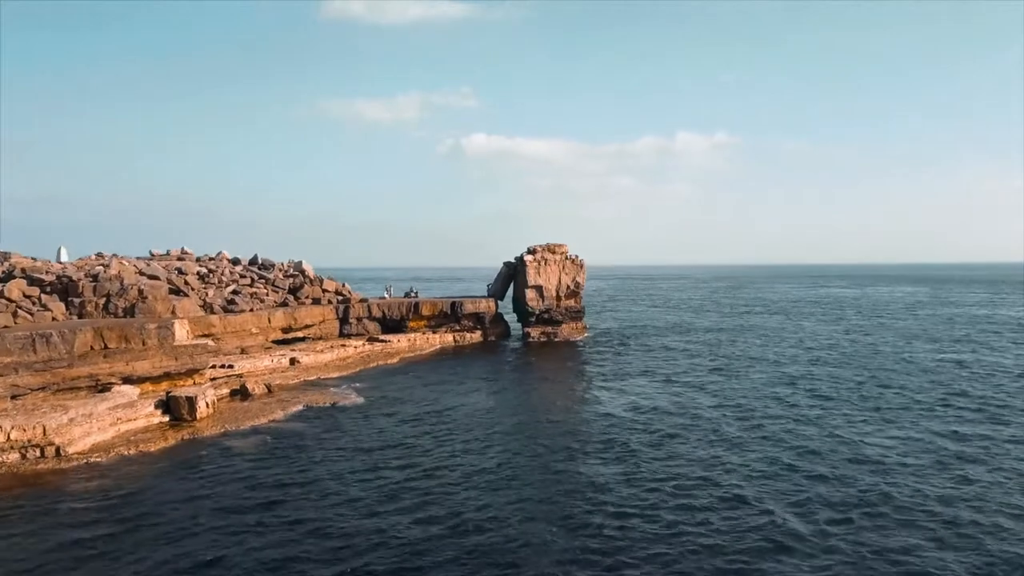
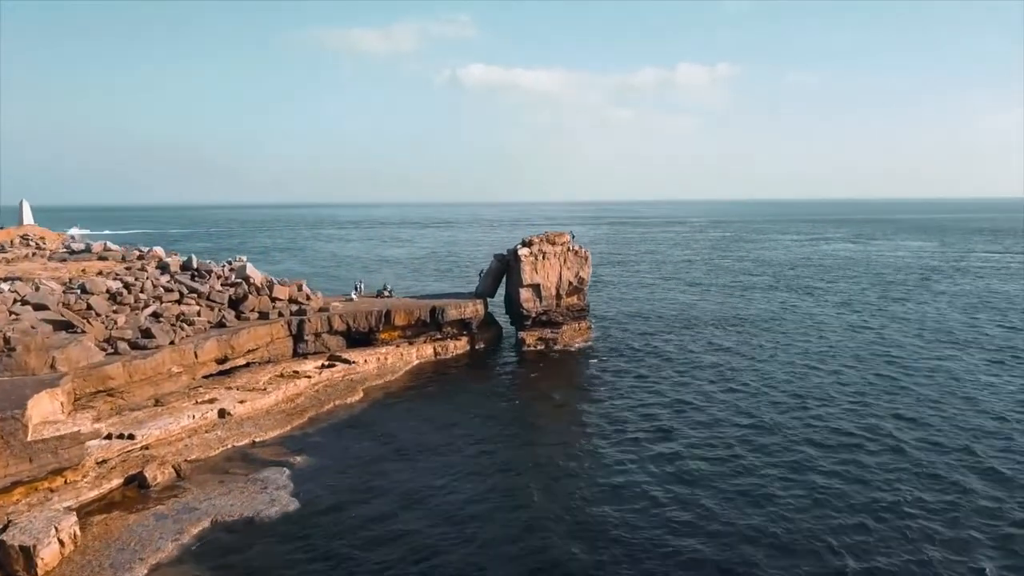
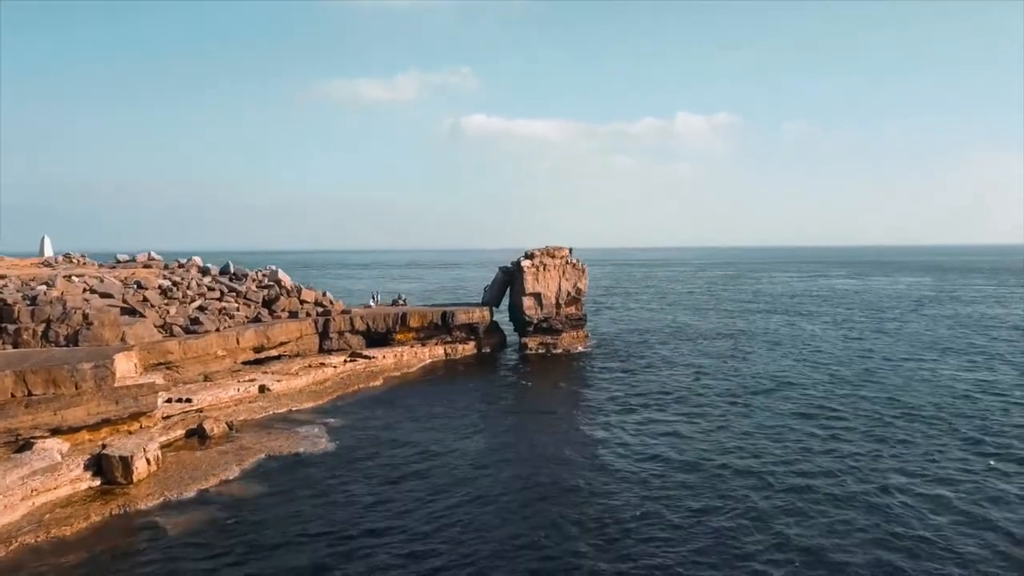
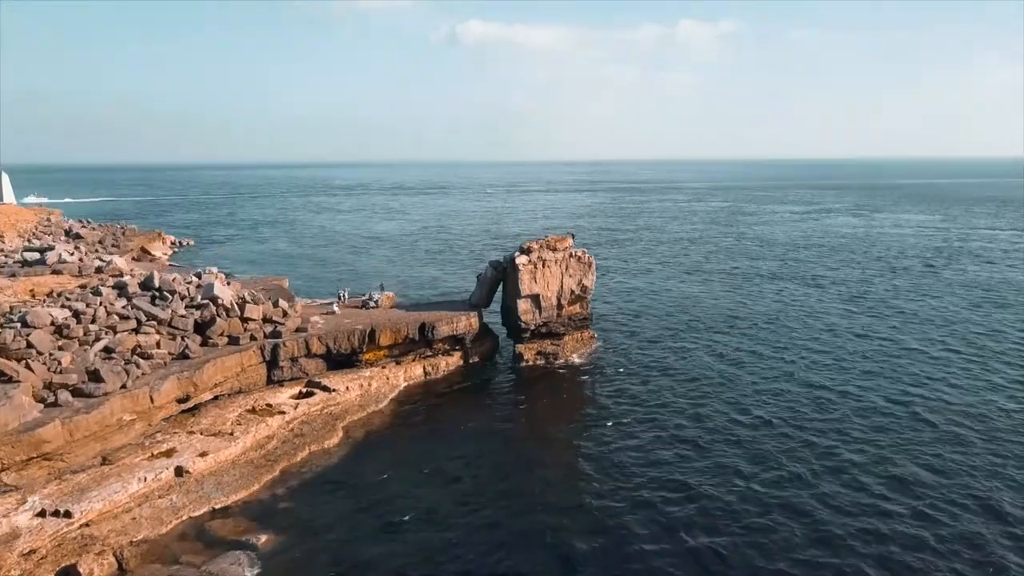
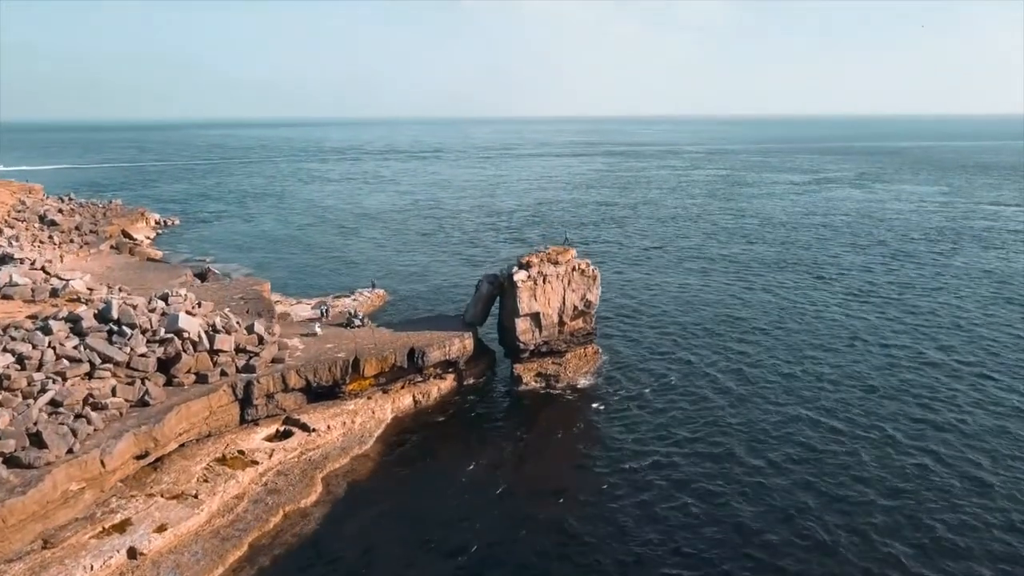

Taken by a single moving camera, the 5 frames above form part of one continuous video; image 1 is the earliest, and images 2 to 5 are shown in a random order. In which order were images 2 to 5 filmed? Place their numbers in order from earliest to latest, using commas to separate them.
3, 2, 4, 5
